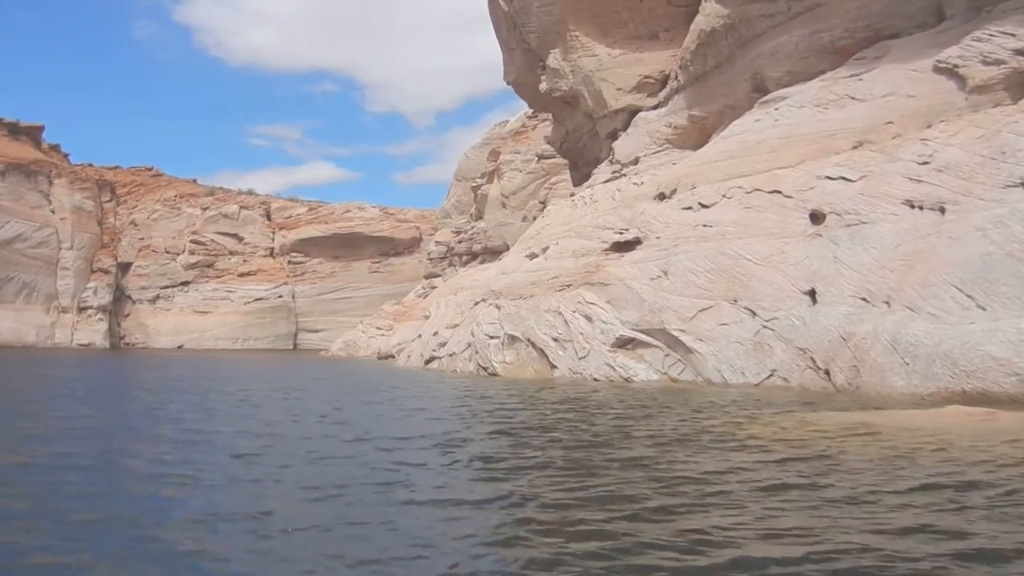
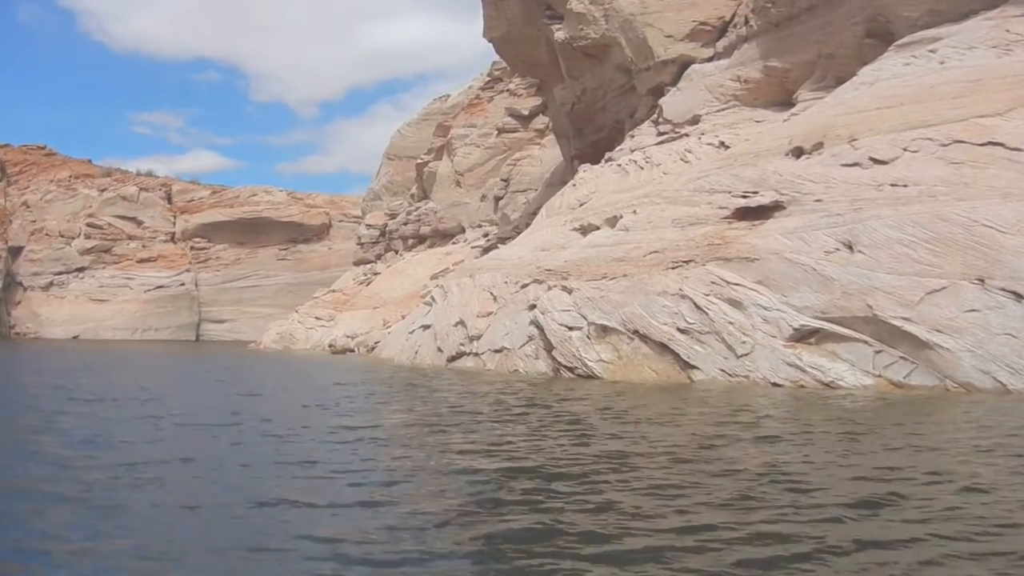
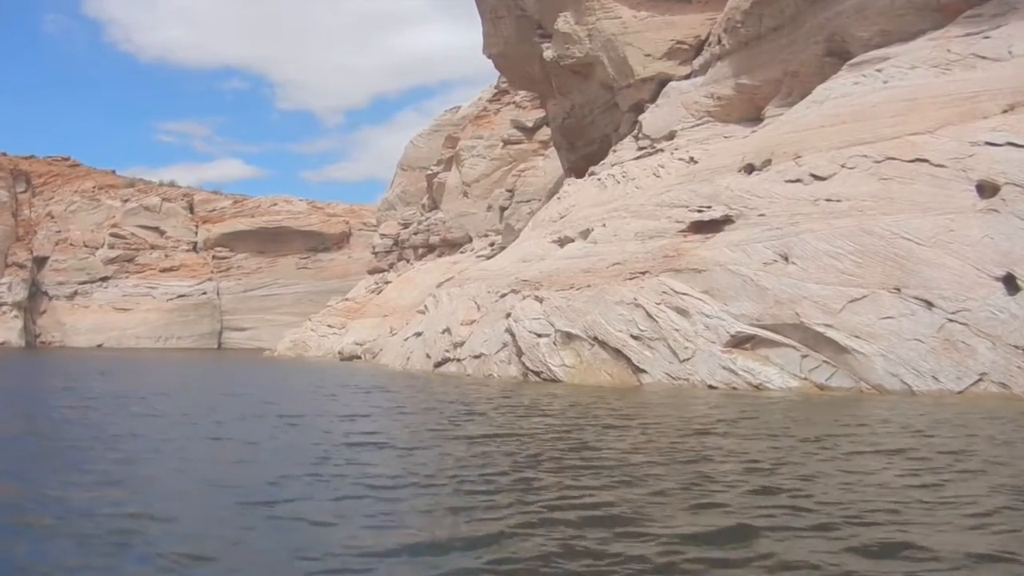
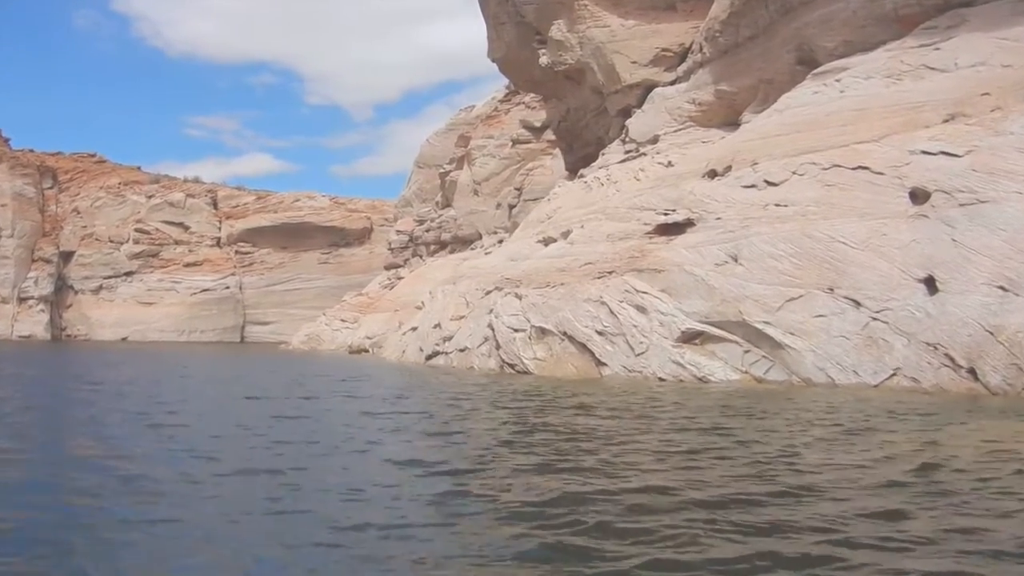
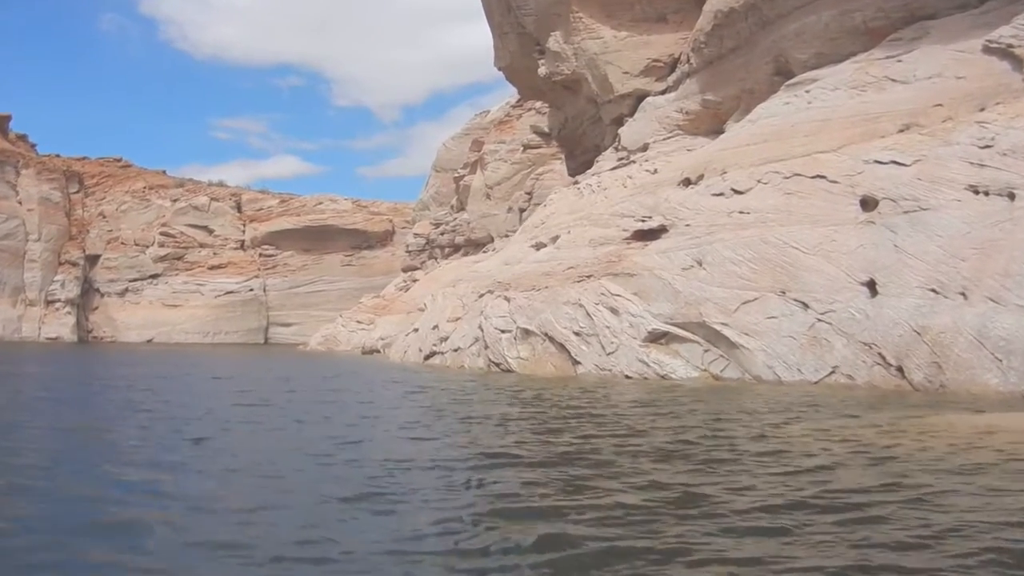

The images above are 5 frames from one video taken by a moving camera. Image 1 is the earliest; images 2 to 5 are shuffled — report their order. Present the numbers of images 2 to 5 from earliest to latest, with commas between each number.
5, 4, 3, 2
